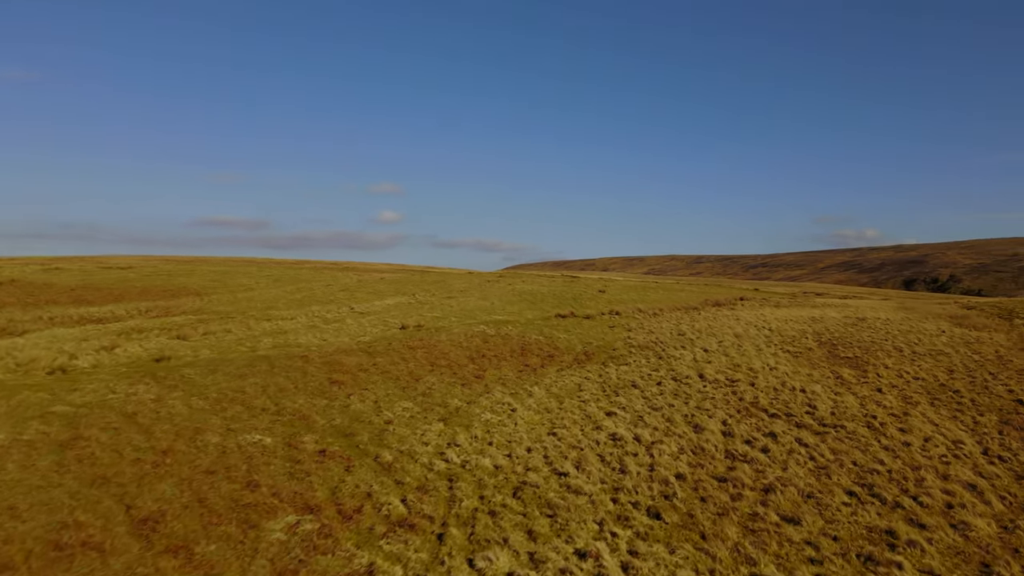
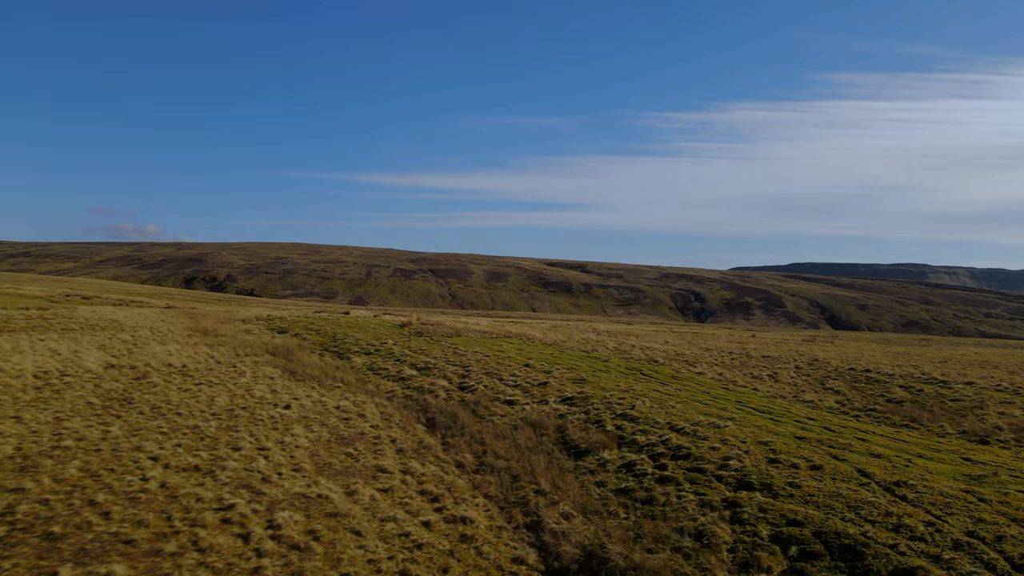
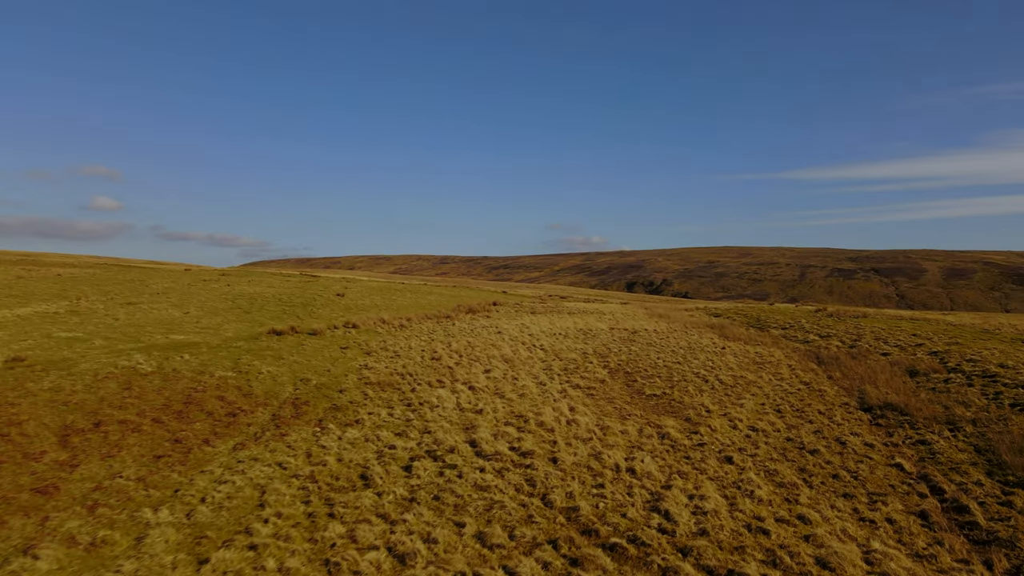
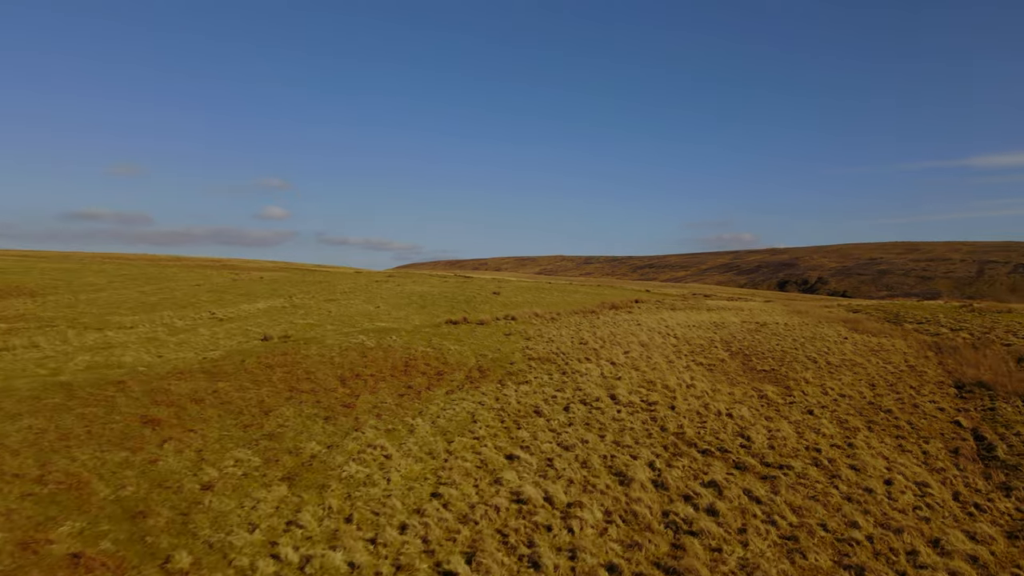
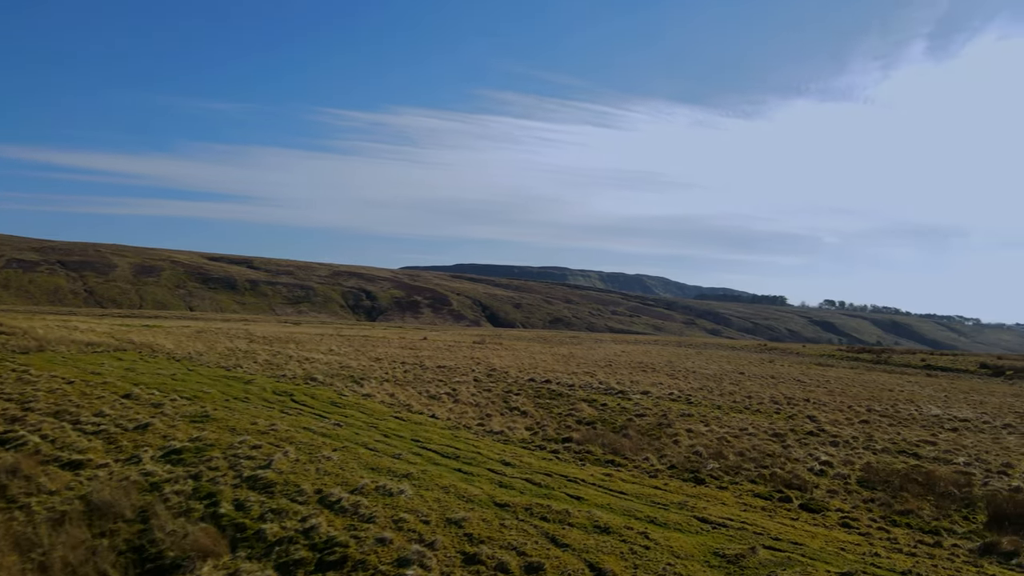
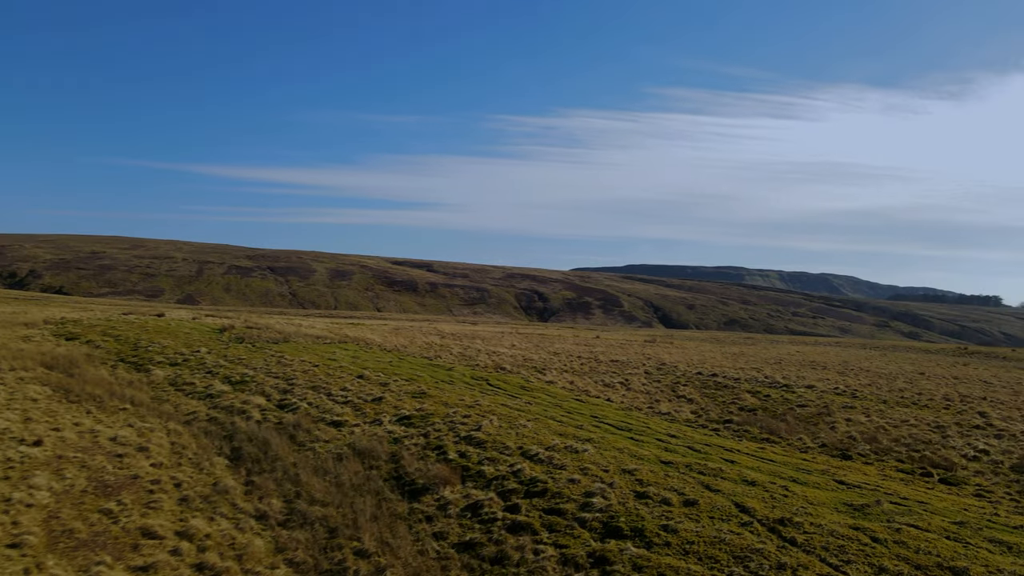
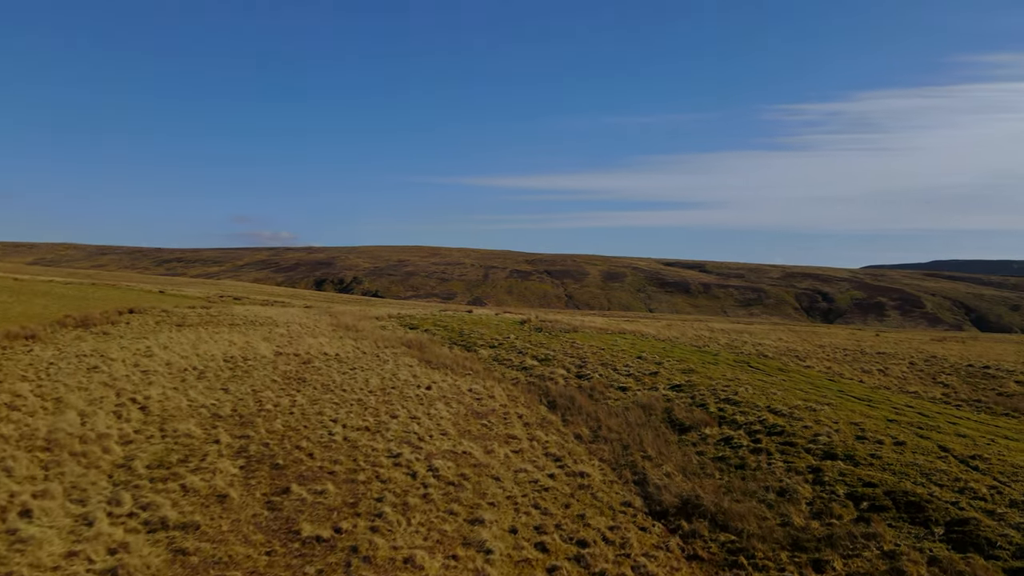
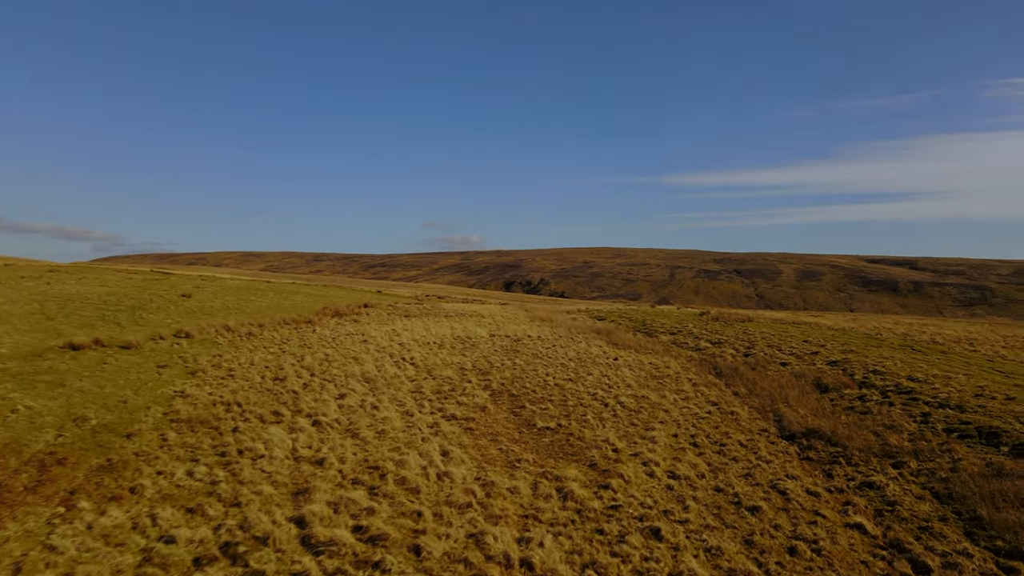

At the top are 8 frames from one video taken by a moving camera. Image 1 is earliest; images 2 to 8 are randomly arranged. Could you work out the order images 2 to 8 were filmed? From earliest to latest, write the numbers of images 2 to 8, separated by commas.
4, 3, 8, 7, 2, 6, 5
